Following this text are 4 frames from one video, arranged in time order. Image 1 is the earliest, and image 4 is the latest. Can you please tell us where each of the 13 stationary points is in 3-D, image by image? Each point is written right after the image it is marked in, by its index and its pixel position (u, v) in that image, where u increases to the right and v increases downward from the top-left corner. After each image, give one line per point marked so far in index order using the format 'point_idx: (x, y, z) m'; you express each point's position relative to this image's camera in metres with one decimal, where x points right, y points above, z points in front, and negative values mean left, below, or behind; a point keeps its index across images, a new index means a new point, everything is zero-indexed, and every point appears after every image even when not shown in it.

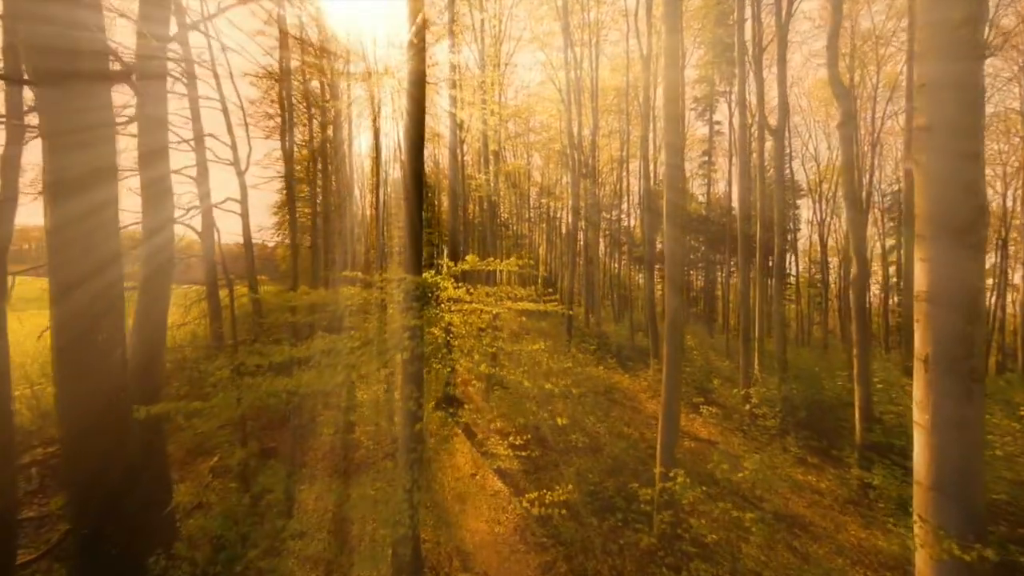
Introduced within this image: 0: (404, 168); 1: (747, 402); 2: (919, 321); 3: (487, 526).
0: (-1.3, +1.4, +6.2) m
1: (+3.9, -1.9, +8.8) m
2: (+1.8, -0.2, +2.4) m
3: (-0.3, -2.6, +5.8) m
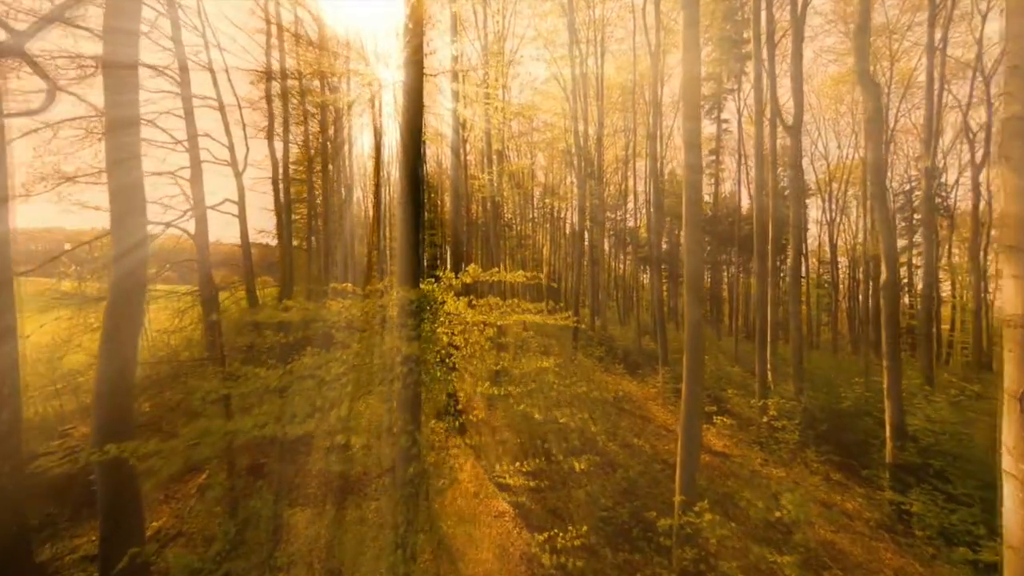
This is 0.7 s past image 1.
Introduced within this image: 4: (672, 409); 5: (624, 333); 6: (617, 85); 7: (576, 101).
0: (-1.3, +1.3, +5.9) m
1: (+4.0, -2.0, +8.4) m
2: (+1.8, -0.2, +2.0) m
3: (-0.2, -2.7, +5.4) m
4: (+3.2, -2.4, +10.5) m
5: (+3.7, -1.4, +17.4) m
6: (+3.3, +6.4, +16.6) m
7: (+1.8, +5.3, +15.1) m
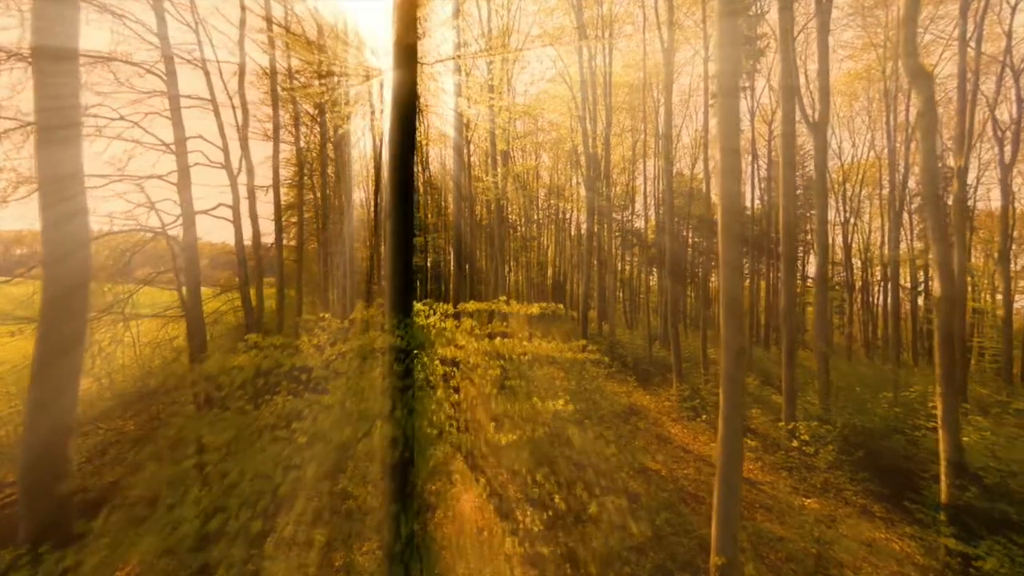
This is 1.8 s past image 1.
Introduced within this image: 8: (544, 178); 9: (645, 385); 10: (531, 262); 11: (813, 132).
0: (-1.2, +1.1, +5.3) m
1: (+4.1, -2.2, +7.8) m
2: (+1.9, -0.4, +1.3) m
3: (-0.1, -2.9, +4.8) m
4: (+3.3, -2.6, +9.9) m
5: (+3.9, -1.6, +16.8) m
6: (+3.4, +6.2, +15.9) m
7: (+2.0, +5.2, +14.4) m
8: (+1.2, +4.1, +19.7) m
9: (+3.1, -2.3, +12.5) m
10: (+0.7, +1.0, +19.7) m
11: (+5.7, +2.9, +9.9) m
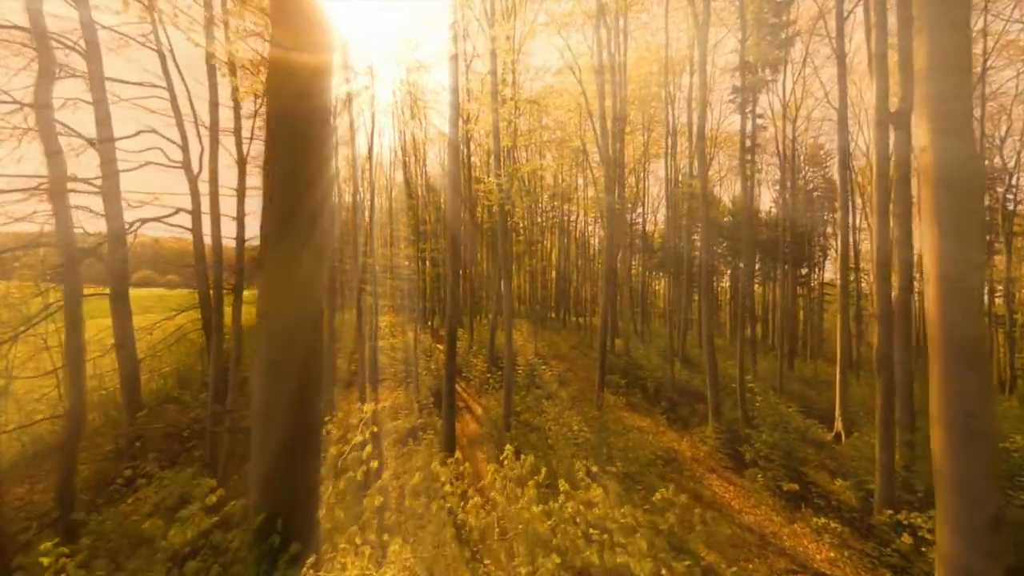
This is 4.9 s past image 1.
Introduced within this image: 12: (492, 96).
0: (-1.1, +0.7, +3.4) m
1: (+4.2, -2.6, +5.9) m
2: (+2.0, -0.8, -0.5) m
3: (0.0, -3.3, +2.9) m
4: (+3.4, -3.0, +8.0) m
5: (+4.0, -2.0, +14.9) m
6: (+3.6, +5.8, +14.1) m
7: (+2.1, +4.7, +12.6) m
8: (+1.3, +3.7, +17.8) m
9: (+3.3, -2.7, +10.6) m
10: (+0.9, +0.5, +17.8) m
11: (+5.8, +2.5, +8.1) m
12: (-0.4, +3.6, +9.2) m
